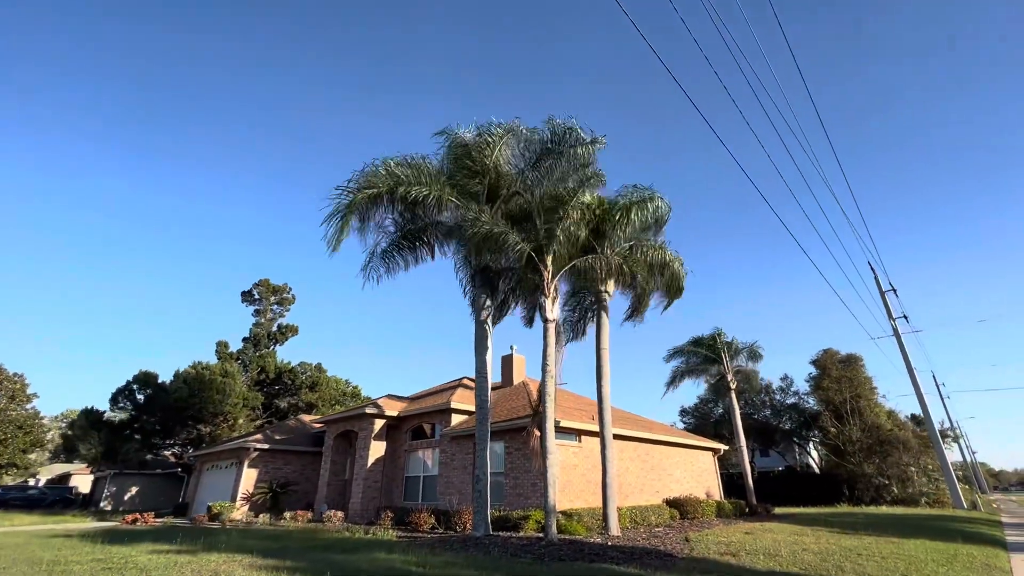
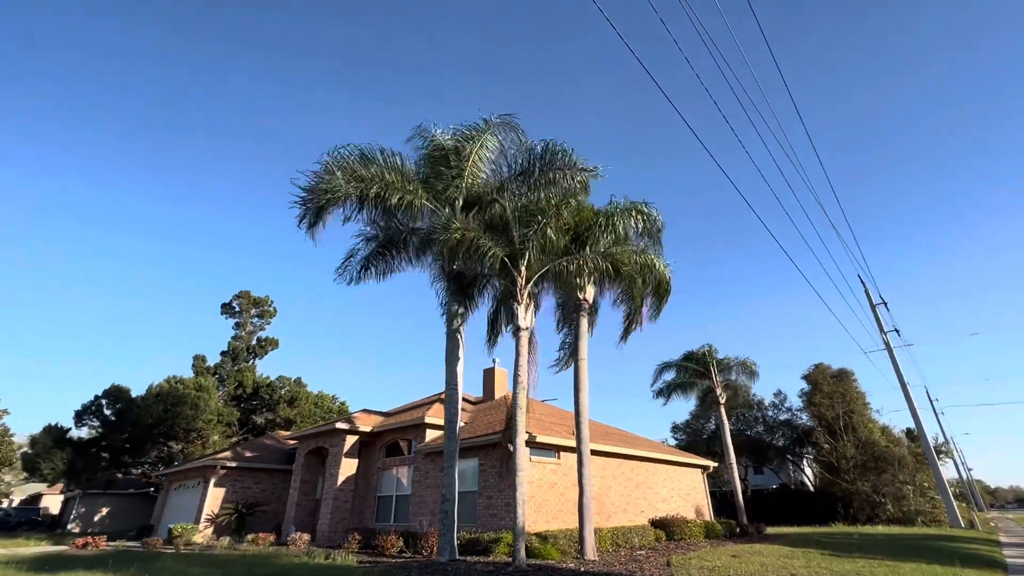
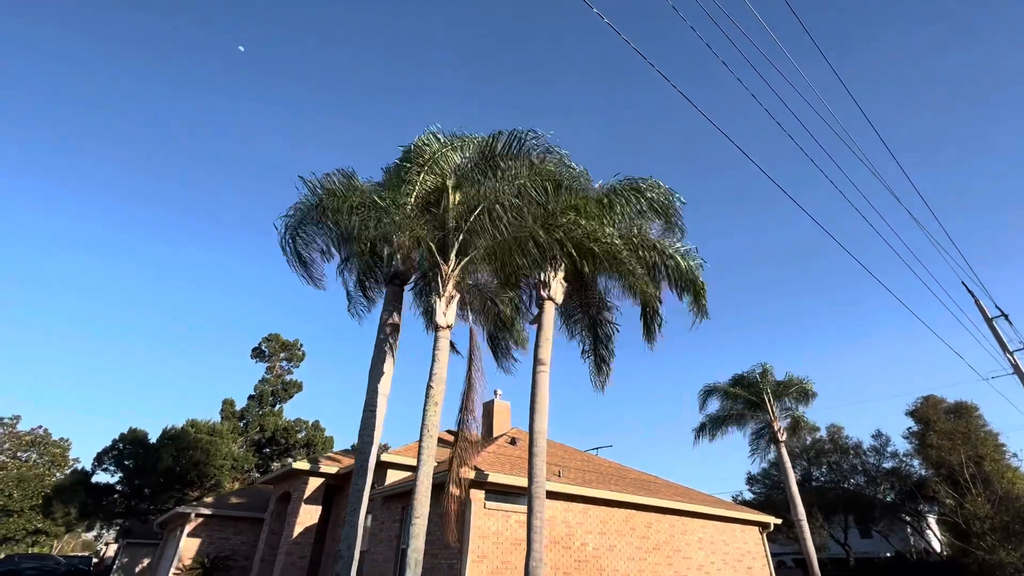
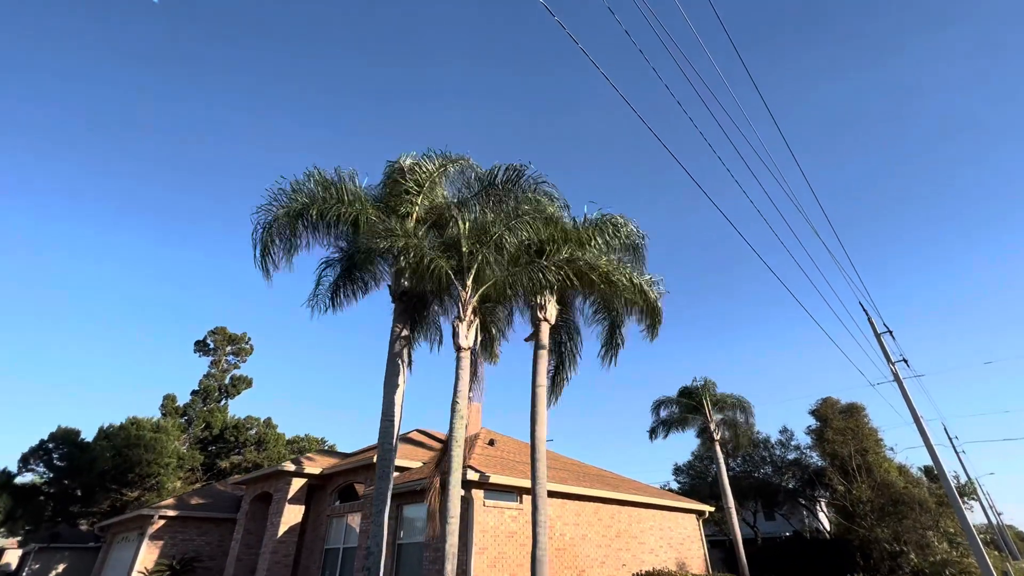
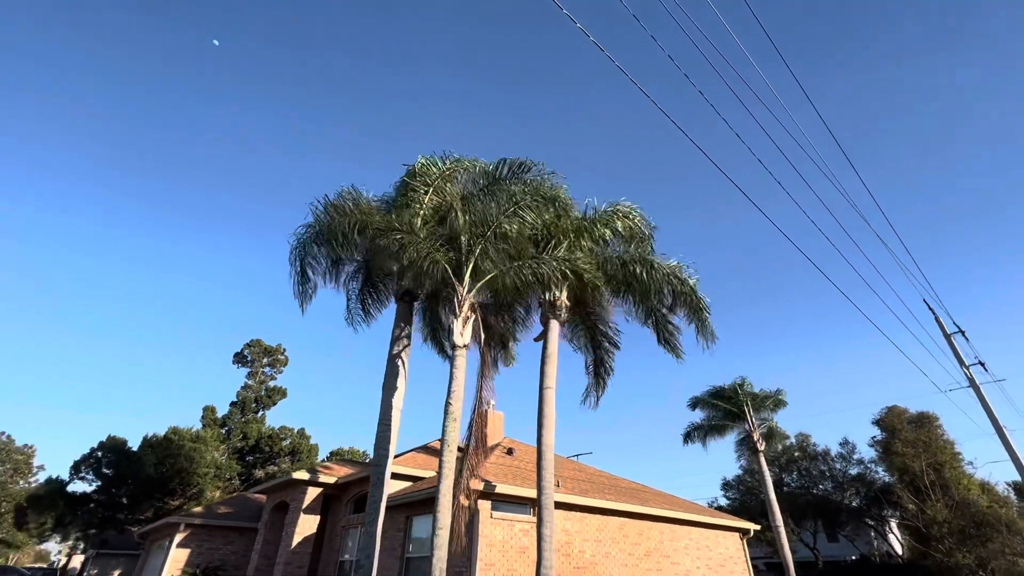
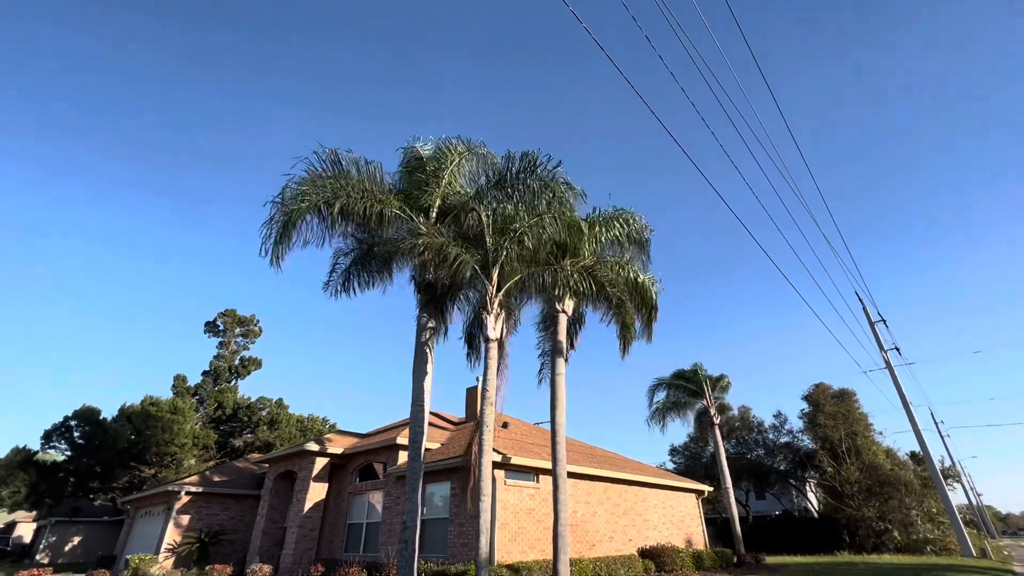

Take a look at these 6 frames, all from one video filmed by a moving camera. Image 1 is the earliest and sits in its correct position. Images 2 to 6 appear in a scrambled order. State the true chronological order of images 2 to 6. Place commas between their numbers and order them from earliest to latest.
2, 6, 4, 5, 3
